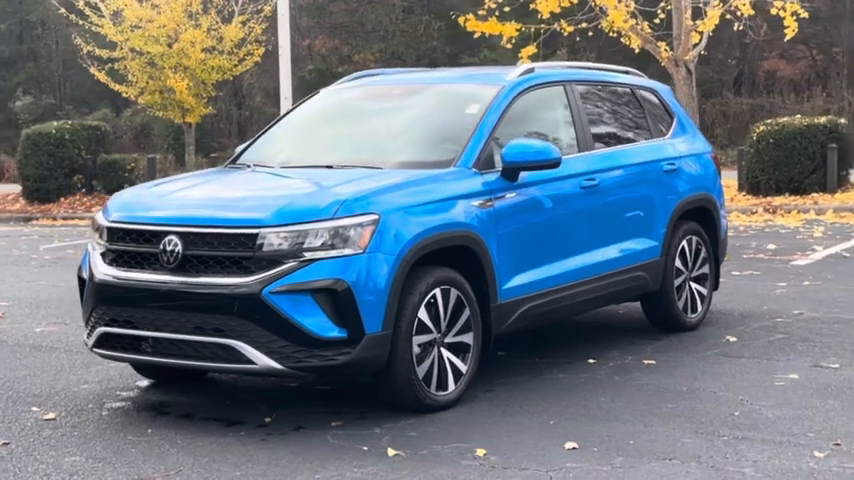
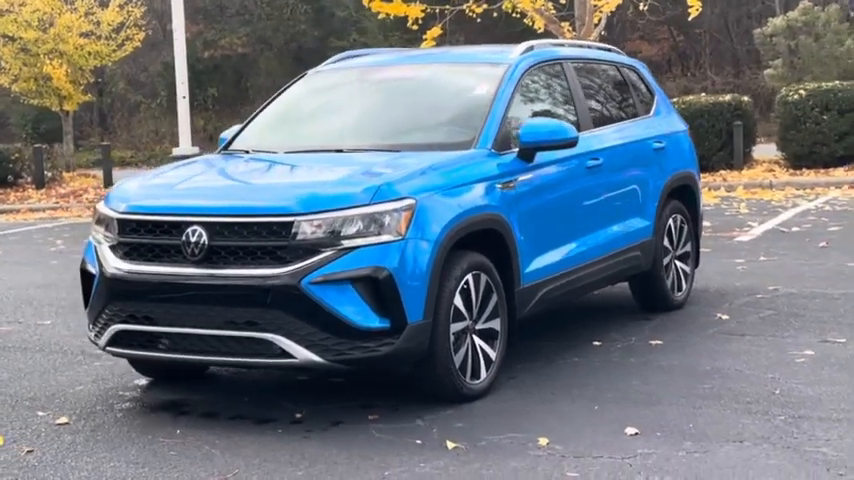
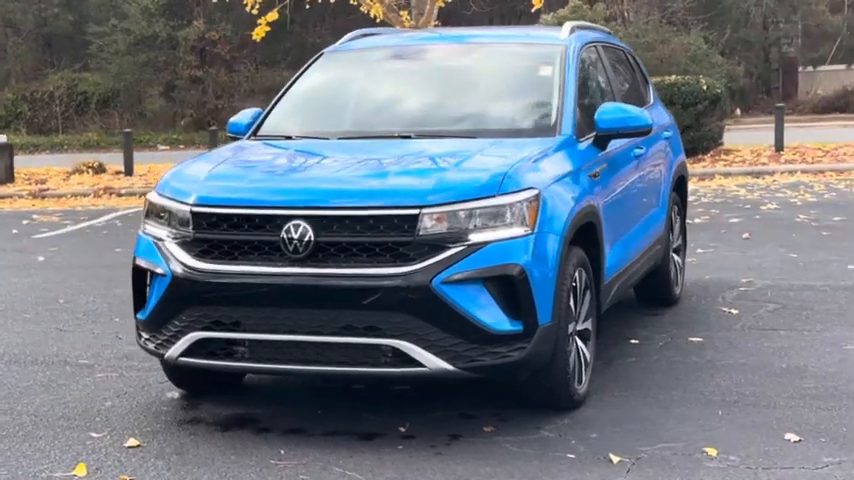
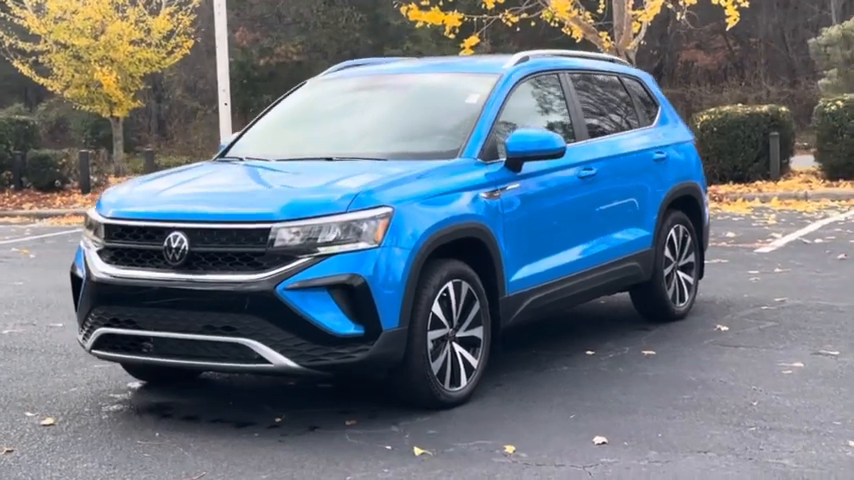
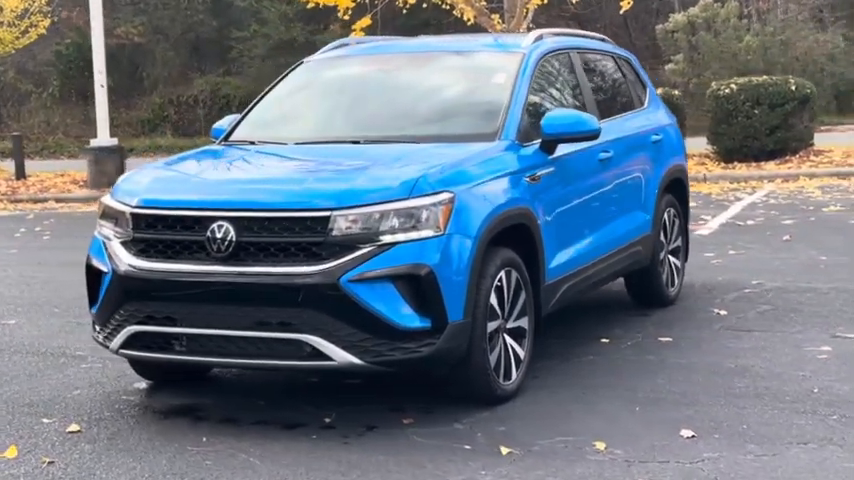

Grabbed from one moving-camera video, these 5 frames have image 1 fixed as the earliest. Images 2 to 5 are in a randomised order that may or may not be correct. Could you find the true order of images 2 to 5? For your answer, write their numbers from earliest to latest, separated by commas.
4, 2, 5, 3
